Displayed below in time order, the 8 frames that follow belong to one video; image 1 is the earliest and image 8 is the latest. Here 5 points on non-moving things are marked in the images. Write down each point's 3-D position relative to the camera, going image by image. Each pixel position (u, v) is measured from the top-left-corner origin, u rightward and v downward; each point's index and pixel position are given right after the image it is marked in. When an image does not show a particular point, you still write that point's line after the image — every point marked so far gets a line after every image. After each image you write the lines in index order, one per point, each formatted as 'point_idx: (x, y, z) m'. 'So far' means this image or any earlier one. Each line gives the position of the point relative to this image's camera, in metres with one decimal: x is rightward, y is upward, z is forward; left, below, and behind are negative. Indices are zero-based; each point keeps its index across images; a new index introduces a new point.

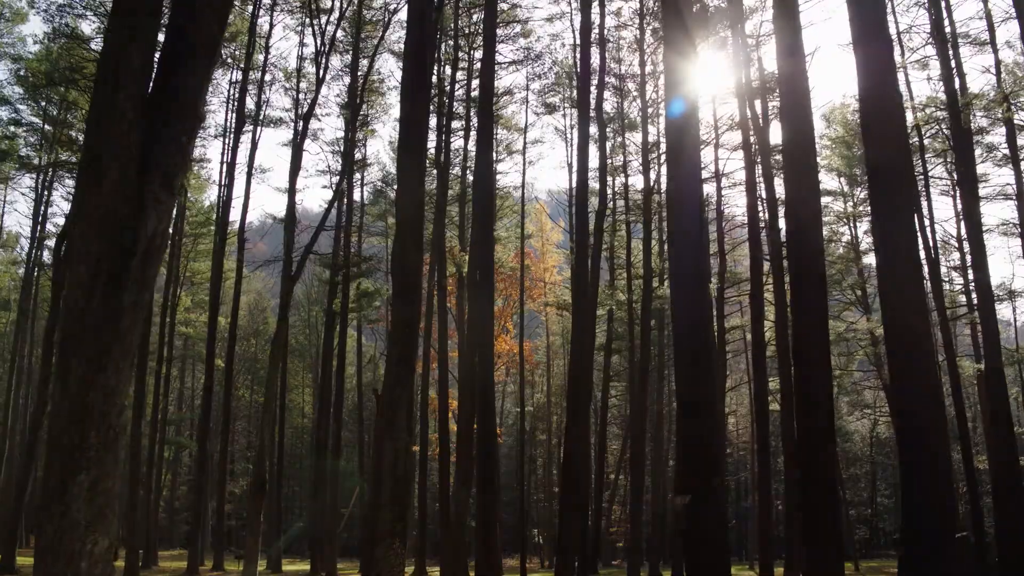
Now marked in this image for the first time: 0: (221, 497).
0: (-6.9, -4.9, +17.2) m
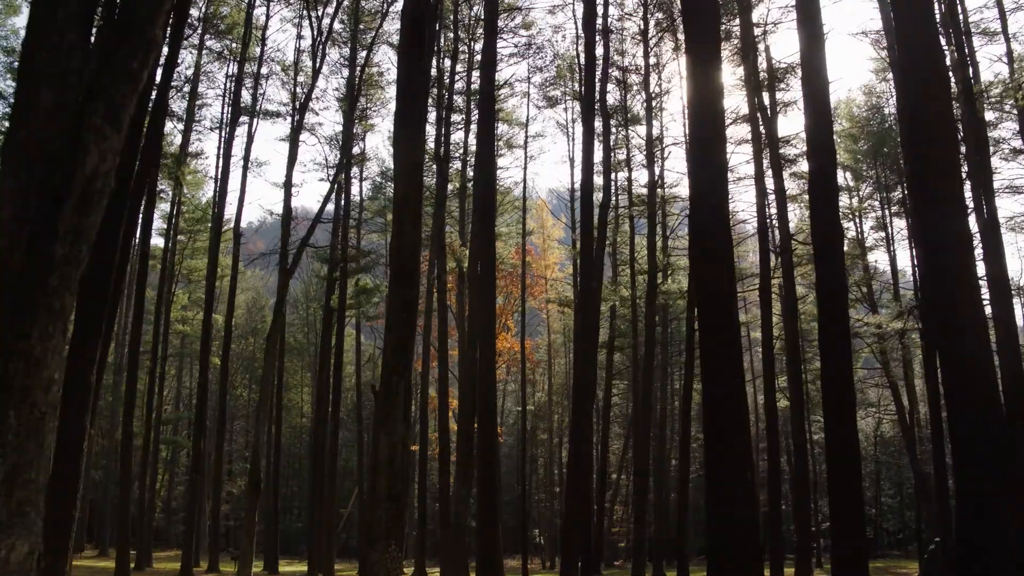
0: (-6.9, -4.8, +16.8) m
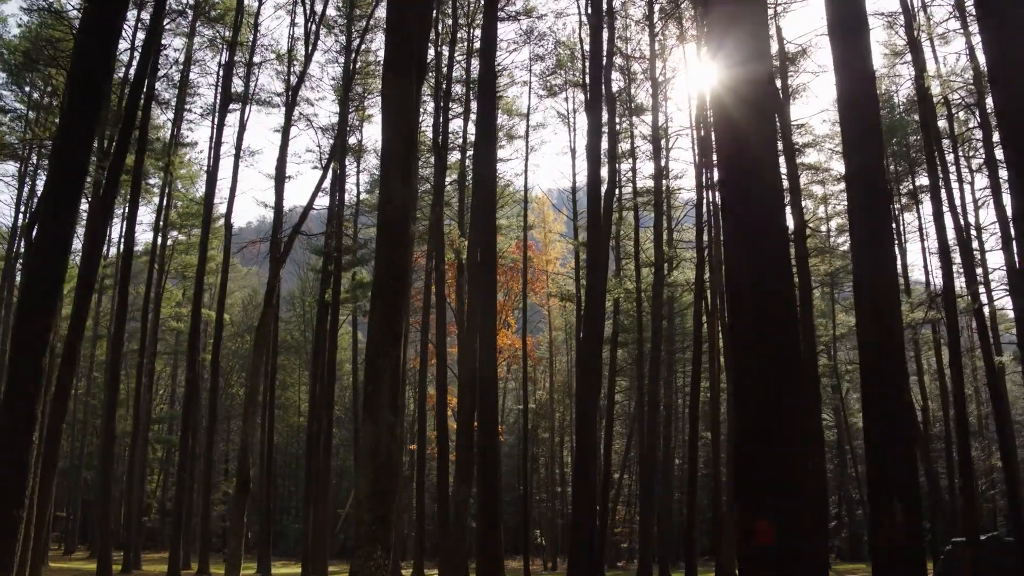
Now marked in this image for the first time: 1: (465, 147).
0: (-6.8, -4.7, +16.3) m
1: (-1.3, +3.7, +18.9) m
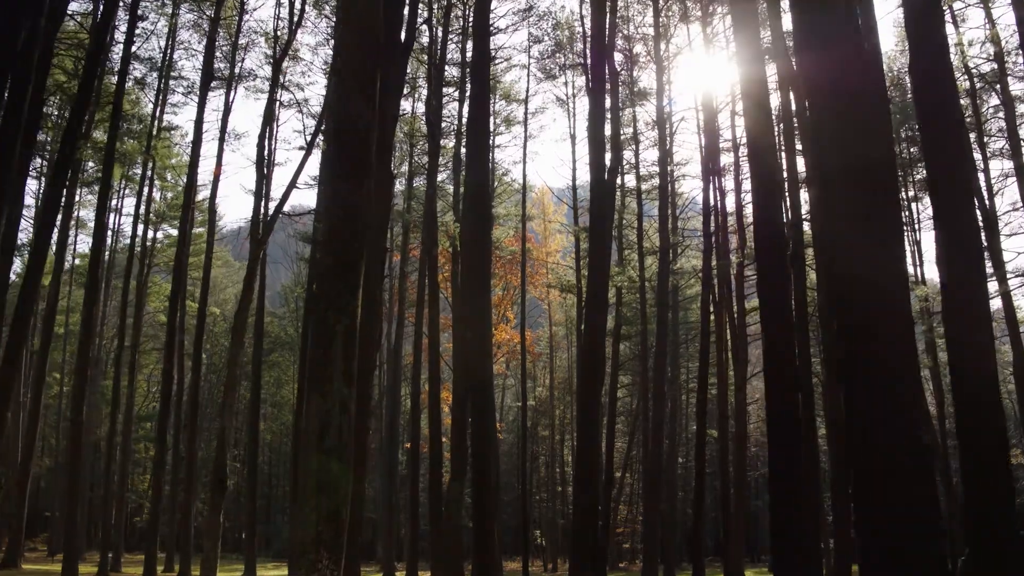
0: (-6.9, -4.4, +15.6) m
1: (-1.3, +3.9, +18.2) m
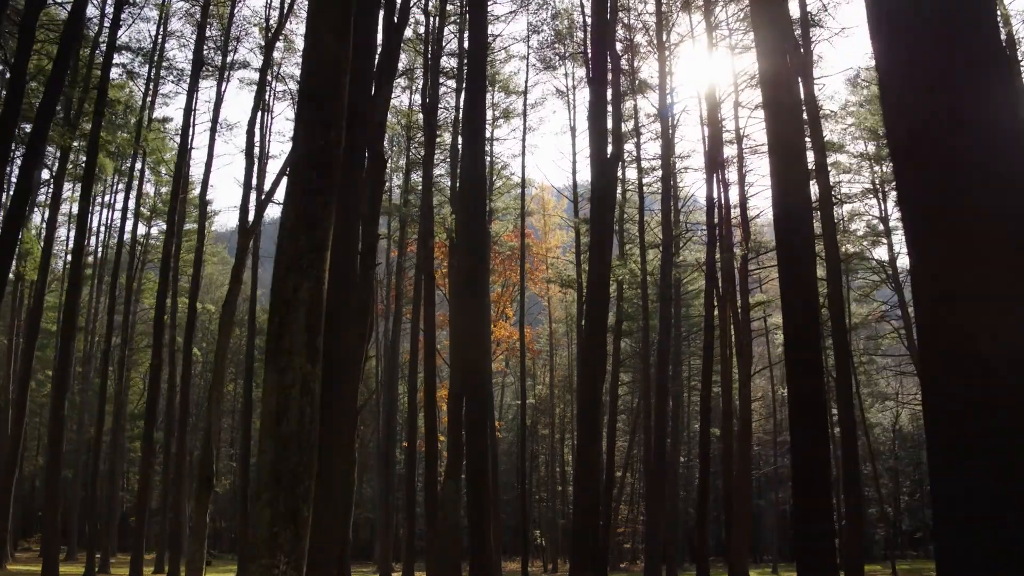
0: (-6.9, -4.3, +15.2) m
1: (-1.3, +4.0, +17.8) m
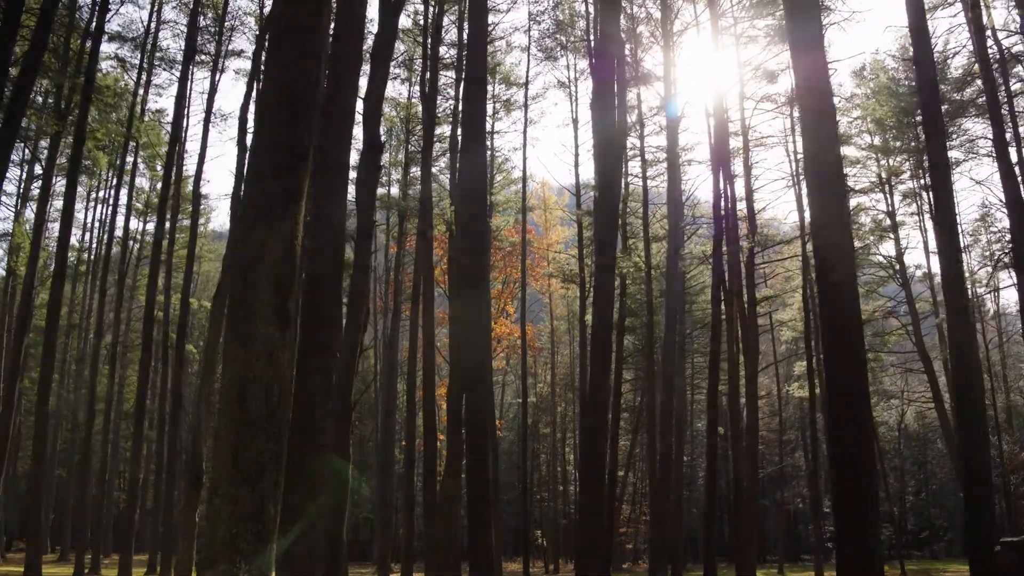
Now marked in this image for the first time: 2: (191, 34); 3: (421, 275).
0: (-6.9, -4.2, +14.8) m
1: (-1.3, +4.2, +17.5) m
2: (-6.9, +5.5, +15.8) m
3: (-2.3, +0.3, +18.1) m
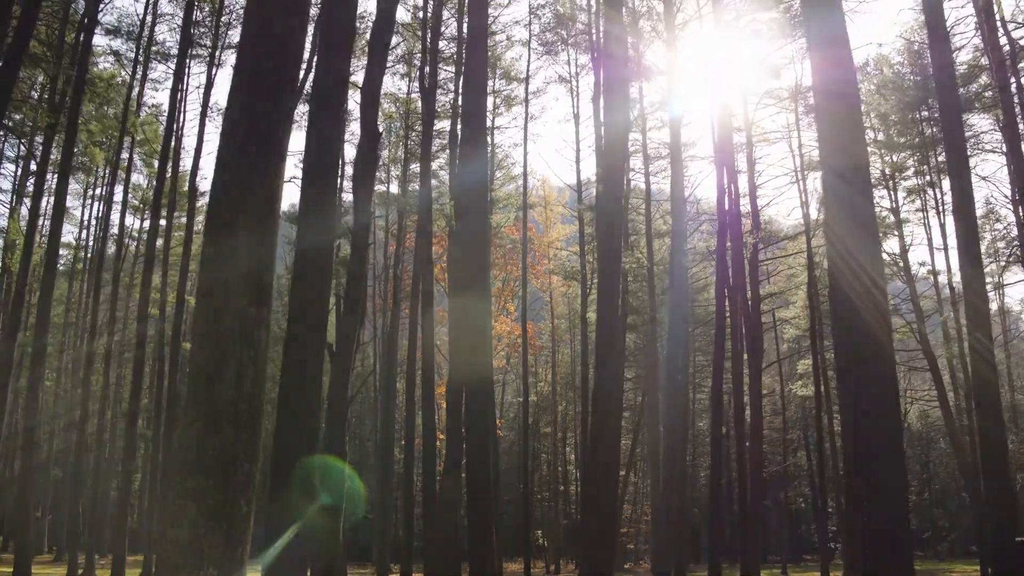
0: (-6.9, -4.1, +14.6) m
1: (-1.3, +4.2, +17.3) m
2: (-6.9, +5.6, +15.6) m
3: (-2.3, +0.4, +17.9) m
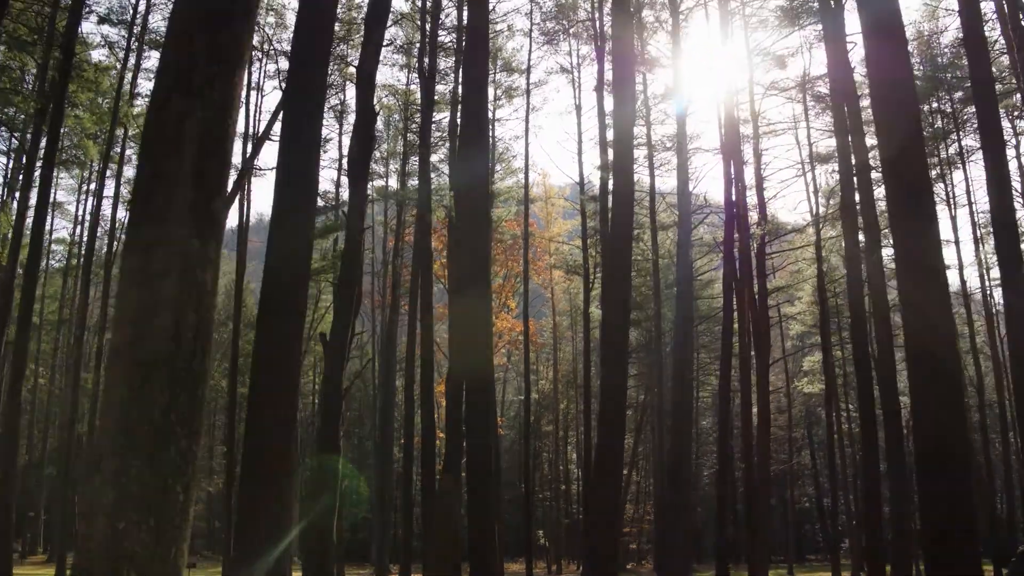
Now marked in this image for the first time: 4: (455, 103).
0: (-6.8, -4.0, +14.3) m
1: (-1.3, +4.4, +16.9) m
2: (-6.9, +5.7, +15.3) m
3: (-2.2, +0.5, +17.6) m
4: (-1.3, +4.3, +16.9) m
